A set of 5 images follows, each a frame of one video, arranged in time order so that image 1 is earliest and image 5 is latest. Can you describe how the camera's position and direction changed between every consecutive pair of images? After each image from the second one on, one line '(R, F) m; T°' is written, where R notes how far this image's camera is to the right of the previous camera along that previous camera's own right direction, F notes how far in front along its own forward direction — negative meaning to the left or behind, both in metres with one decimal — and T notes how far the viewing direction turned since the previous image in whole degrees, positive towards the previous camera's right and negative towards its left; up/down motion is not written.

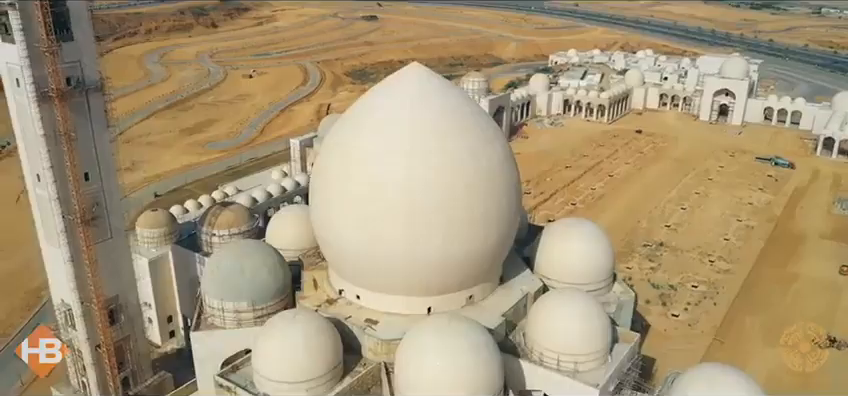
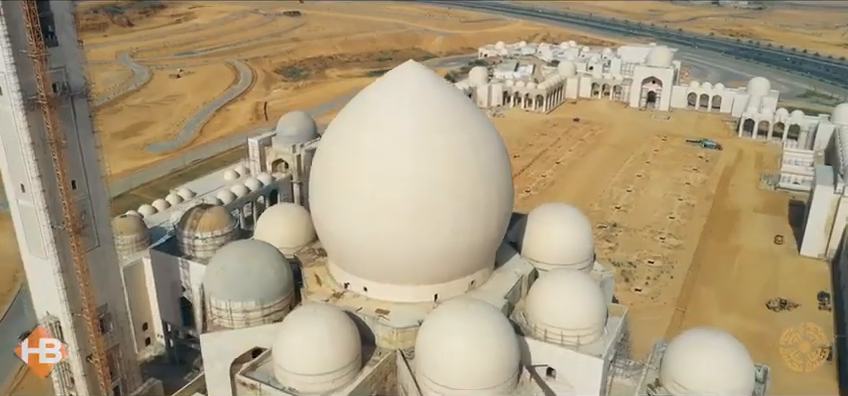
(-2.4, -0.7) m; +7°
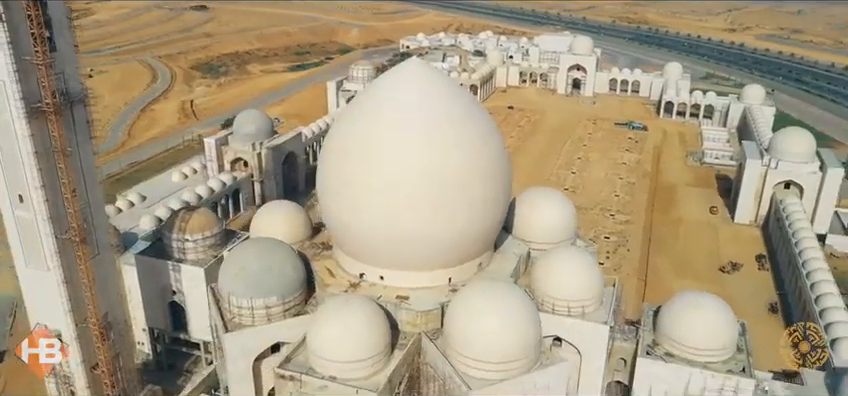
(-3.2, -0.8) m; +8°
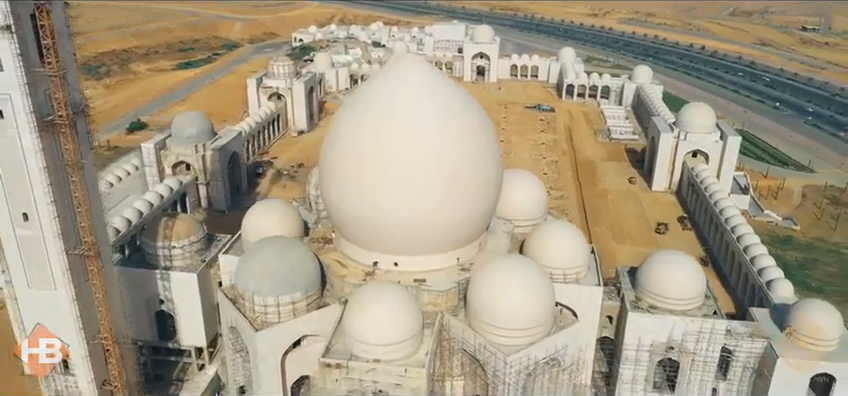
(-4.4, -0.9) m; +11°
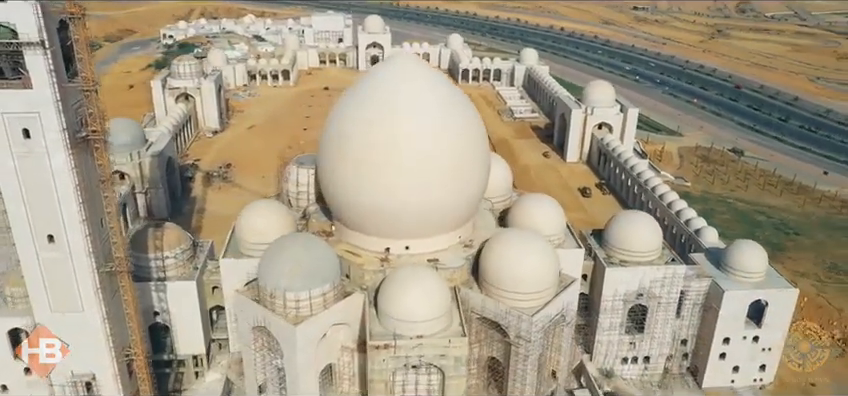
(-5.2, -1.0) m; +12°
